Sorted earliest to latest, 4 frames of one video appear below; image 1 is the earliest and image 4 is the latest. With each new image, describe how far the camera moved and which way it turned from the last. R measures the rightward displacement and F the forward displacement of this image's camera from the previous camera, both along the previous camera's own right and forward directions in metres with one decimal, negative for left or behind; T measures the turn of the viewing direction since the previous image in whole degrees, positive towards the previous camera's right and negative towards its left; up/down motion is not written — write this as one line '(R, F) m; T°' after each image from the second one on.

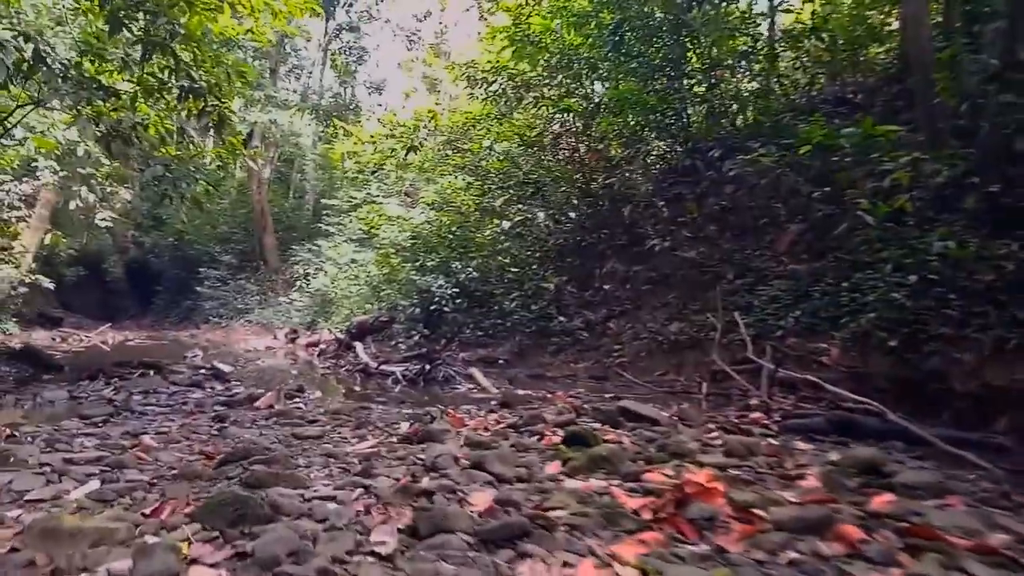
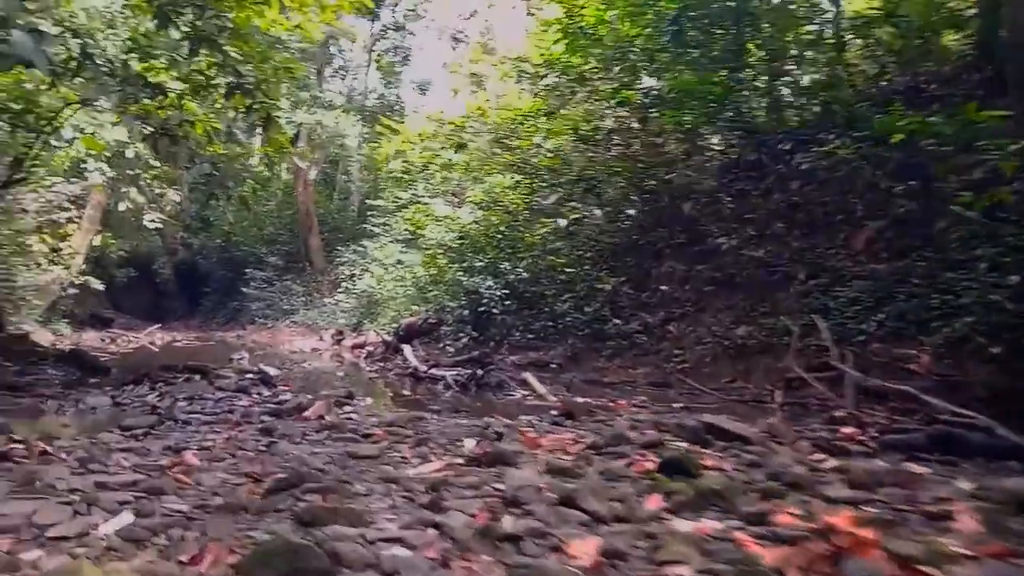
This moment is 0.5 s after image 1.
(-0.1, +0.3) m; -3°
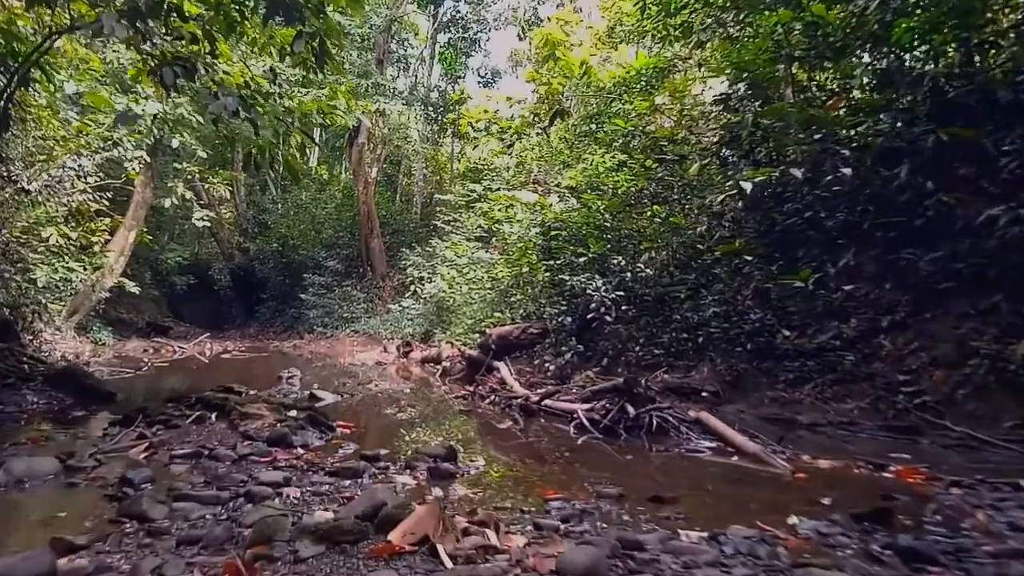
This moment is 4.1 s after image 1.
(-0.5, +1.9) m; -4°
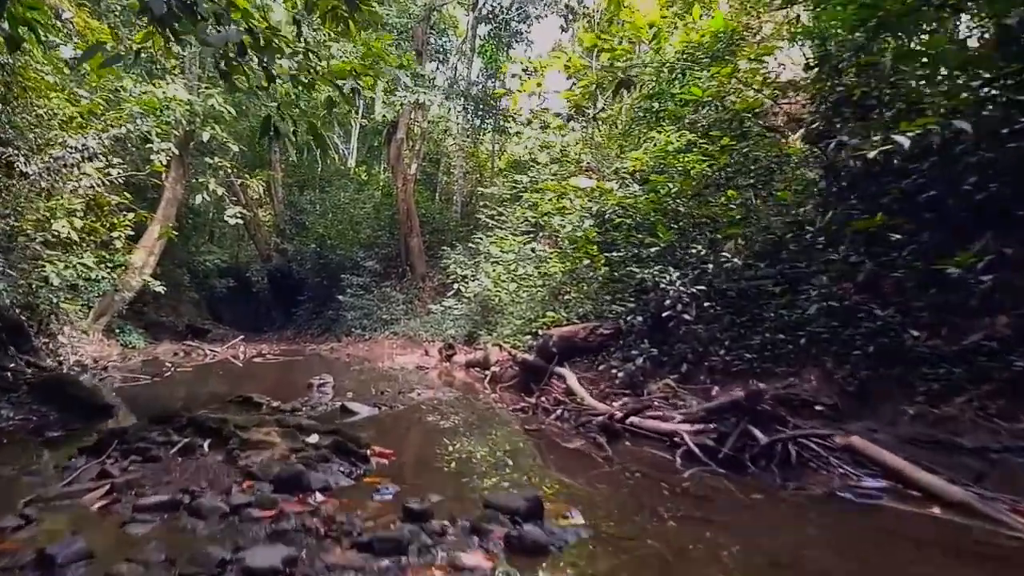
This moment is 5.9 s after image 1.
(-0.2, +0.9) m; -3°
